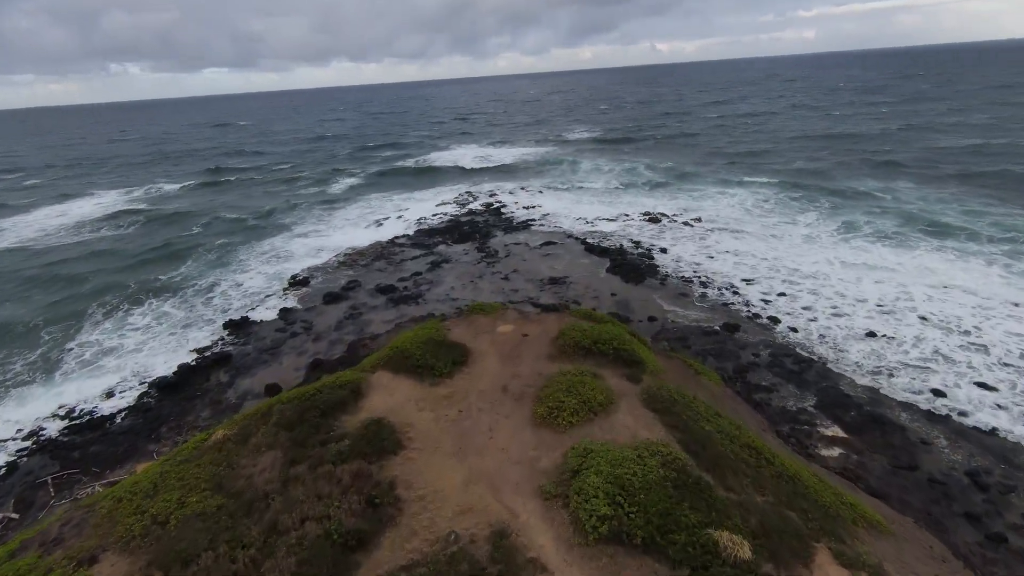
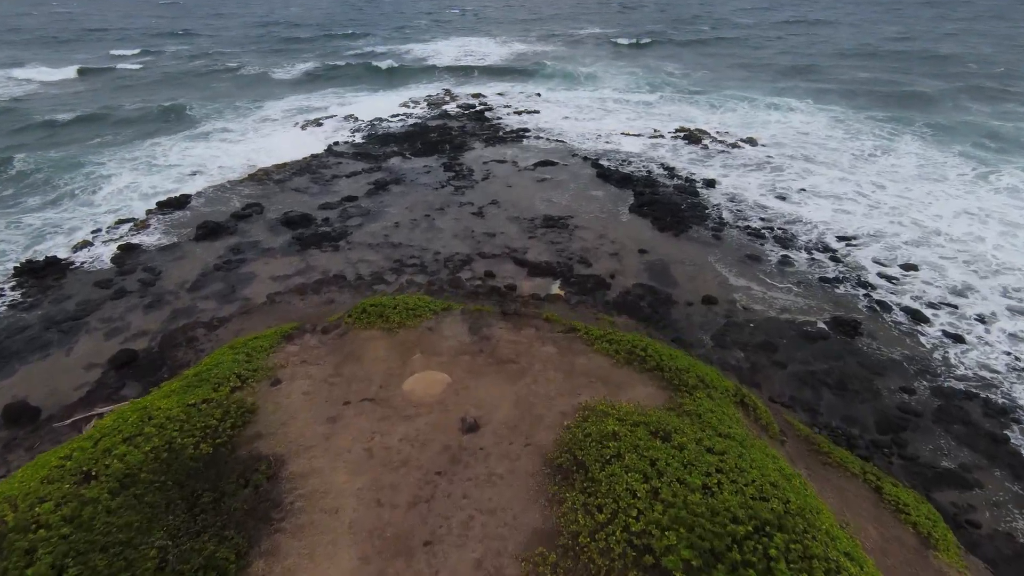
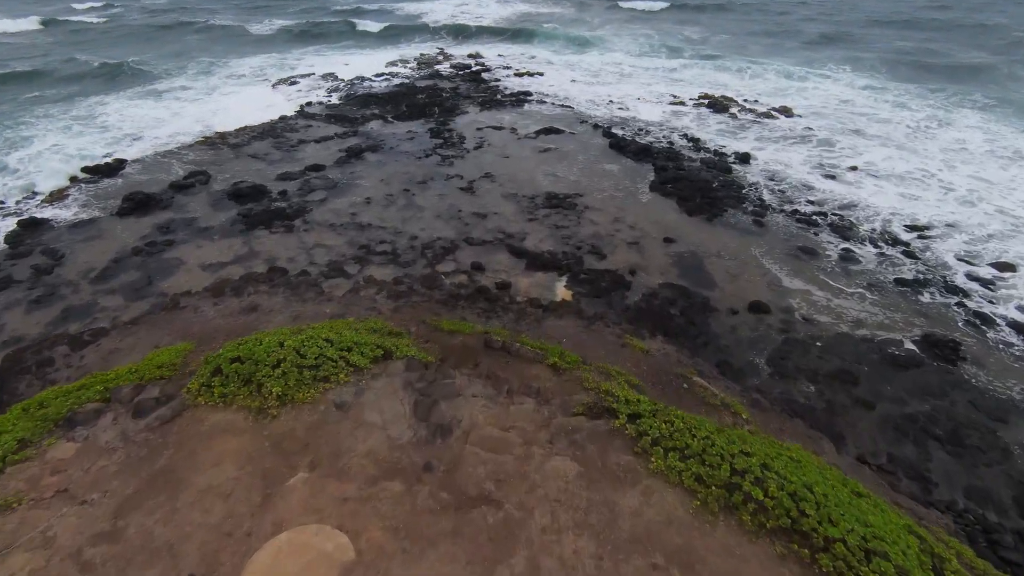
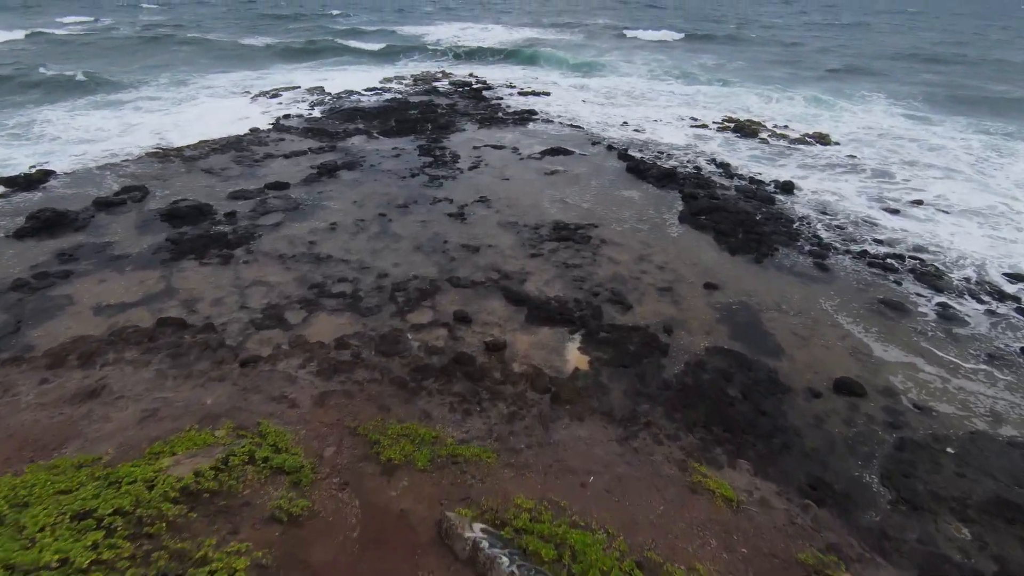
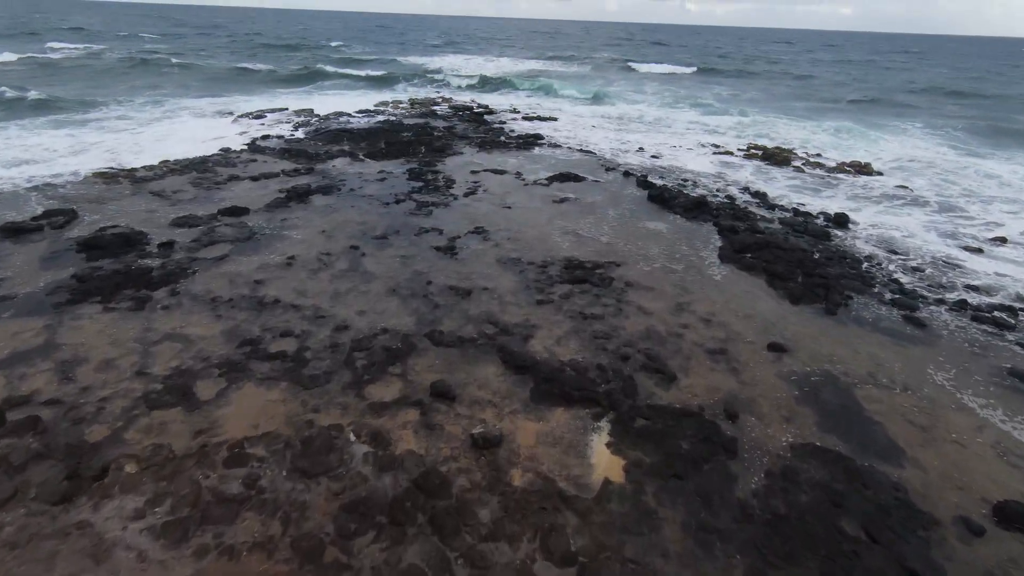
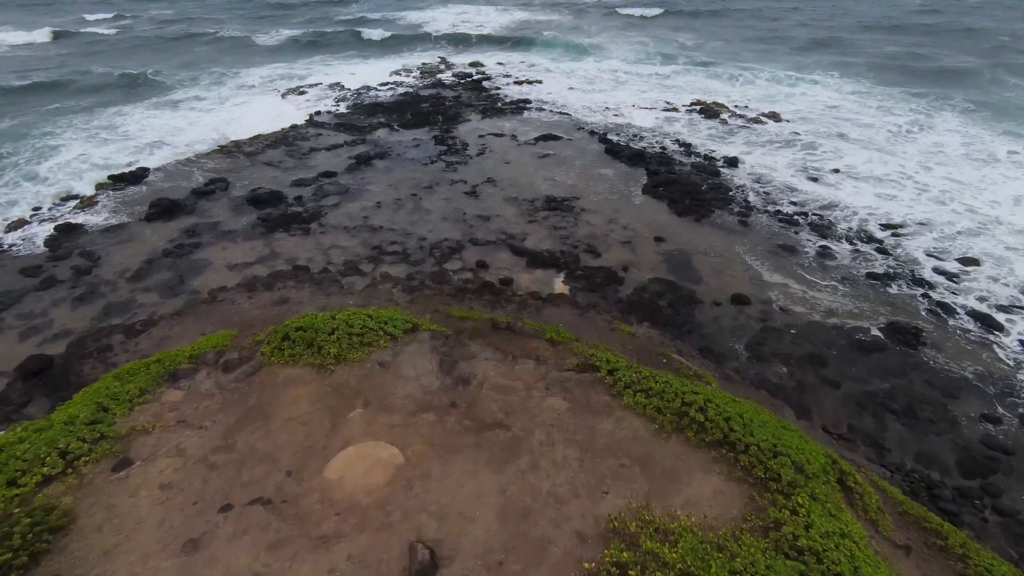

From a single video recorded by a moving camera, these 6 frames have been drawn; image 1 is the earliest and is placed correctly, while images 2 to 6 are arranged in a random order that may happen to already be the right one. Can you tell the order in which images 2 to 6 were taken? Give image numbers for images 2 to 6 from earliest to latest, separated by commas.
2, 6, 3, 4, 5
